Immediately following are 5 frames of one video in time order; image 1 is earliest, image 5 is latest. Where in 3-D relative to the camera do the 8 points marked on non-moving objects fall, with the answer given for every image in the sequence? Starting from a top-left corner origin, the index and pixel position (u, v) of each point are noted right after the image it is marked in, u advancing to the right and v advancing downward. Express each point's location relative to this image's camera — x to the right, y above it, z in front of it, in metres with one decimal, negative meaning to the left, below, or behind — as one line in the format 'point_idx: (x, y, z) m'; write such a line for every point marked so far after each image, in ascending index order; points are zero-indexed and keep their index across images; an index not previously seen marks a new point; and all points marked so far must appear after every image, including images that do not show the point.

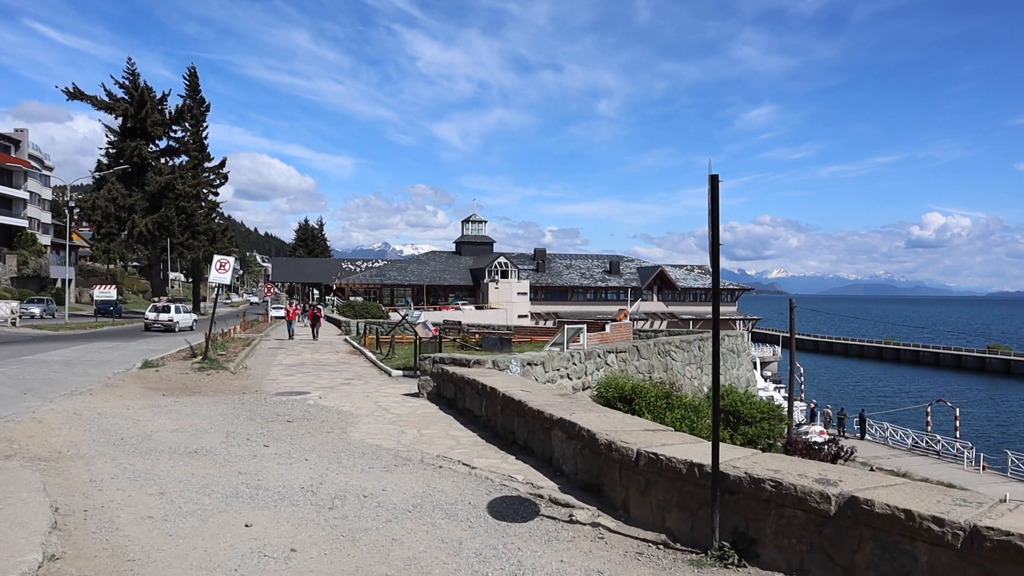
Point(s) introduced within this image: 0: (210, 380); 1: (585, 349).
0: (-6.8, -2.1, +16.0) m
1: (+1.7, -1.4, +16.1) m
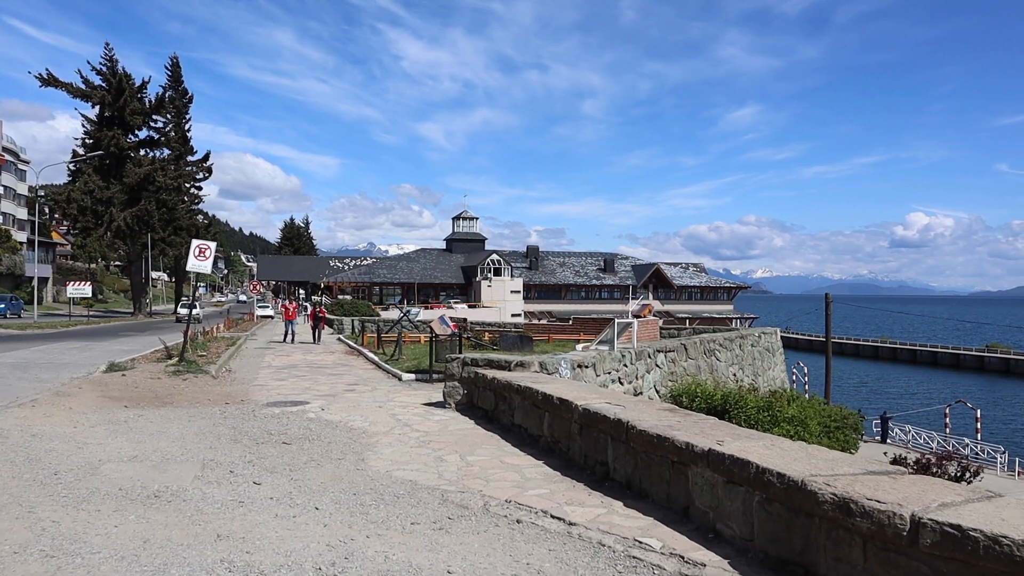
0: (-6.2, -1.9, +13.3) m
1: (+2.4, -1.2, +13.6) m
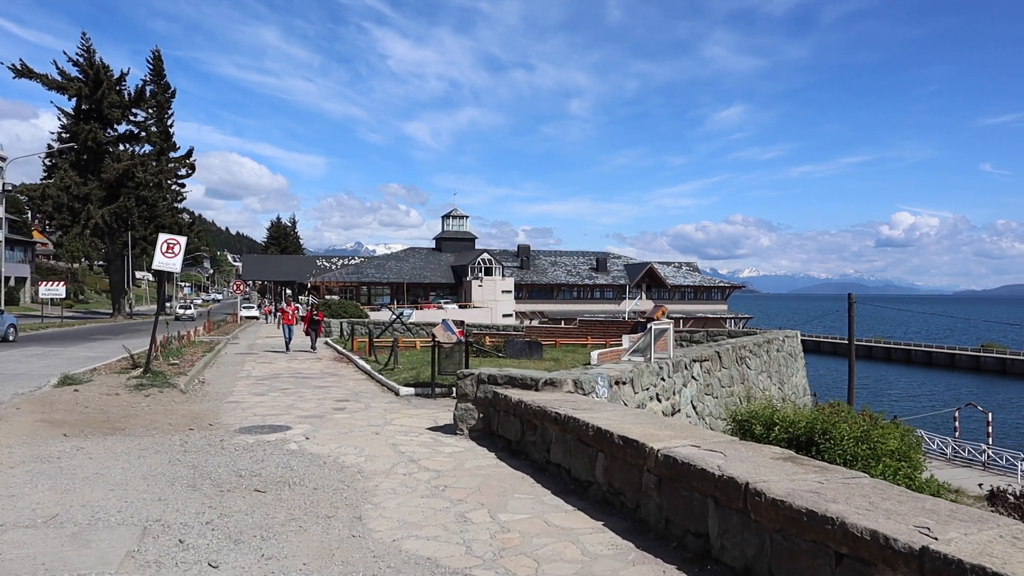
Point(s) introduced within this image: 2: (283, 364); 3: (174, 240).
0: (-5.9, -1.9, +11.4) m
1: (+2.7, -1.2, +11.8) m
2: (-6.4, -2.1, +19.6) m
3: (-7.4, +1.1, +15.4) m
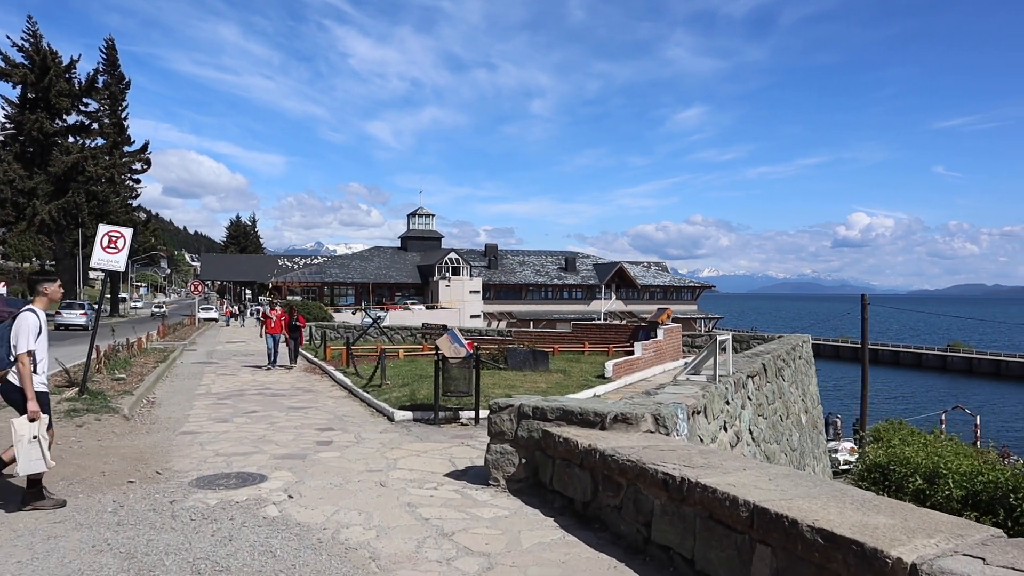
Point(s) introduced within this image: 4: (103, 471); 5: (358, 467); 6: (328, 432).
0: (-5.5, -1.9, +8.9) m
1: (+3.0, -1.2, +9.8) m
2: (-6.4, -2.1, +17.1) m
3: (-7.2, +1.0, +12.9) m
4: (-4.3, -1.9, +7.4) m
5: (-1.7, -1.9, +7.7) m
6: (-2.6, -2.0, +9.8) m
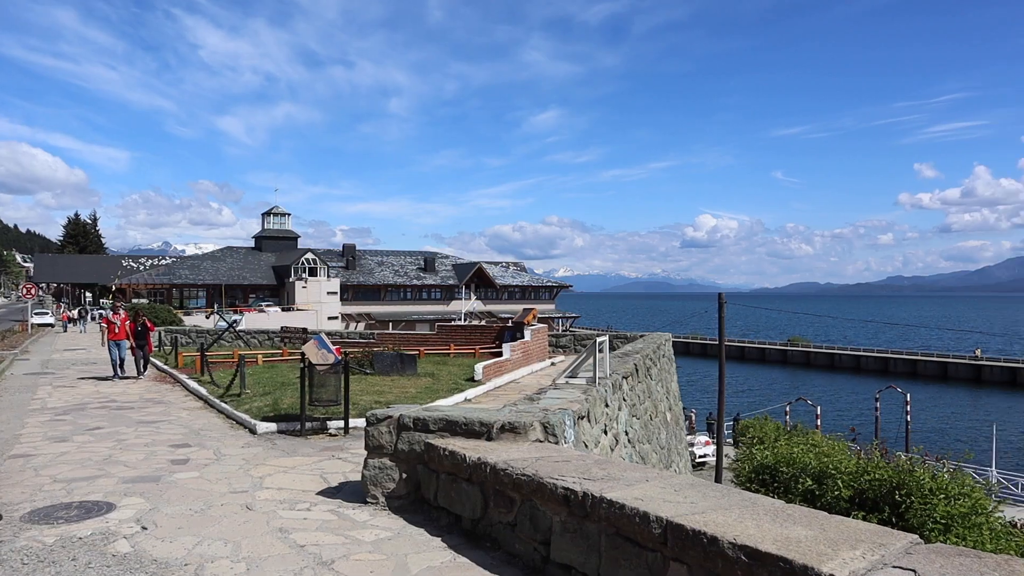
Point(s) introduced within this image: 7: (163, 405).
0: (-6.8, -2.0, +7.5) m
1: (+1.4, -1.2, +9.9) m
2: (-9.2, -2.2, +15.4) m
3: (-9.2, +0.9, +11.1) m
4: (-5.4, -2.0, +6.2) m
5: (-2.9, -2.0, +7.0) m
6: (-4.1, -2.0, +8.9) m
7: (-6.2, -2.1, +12.8) m
